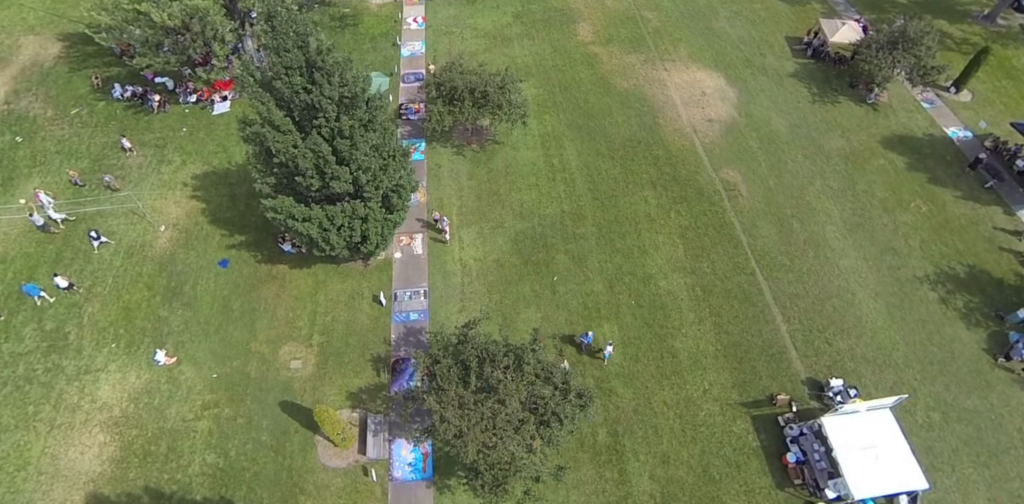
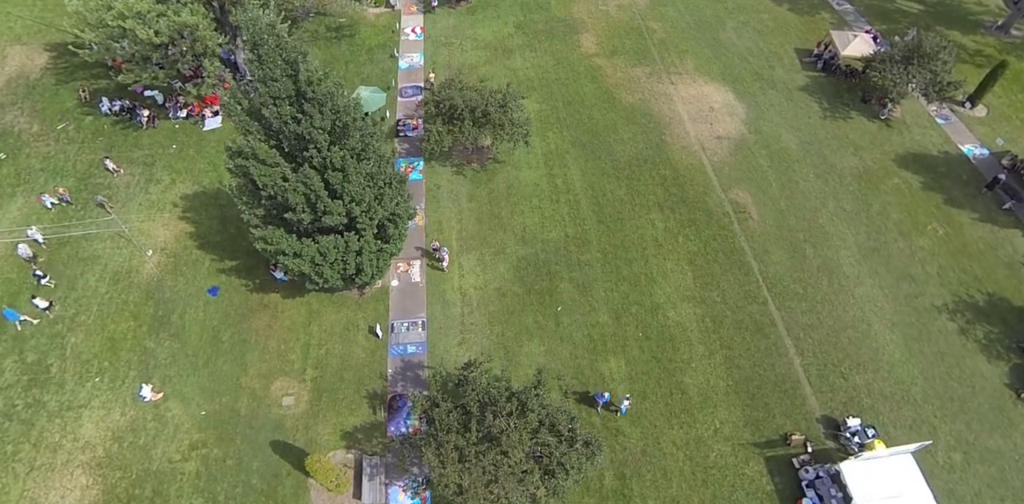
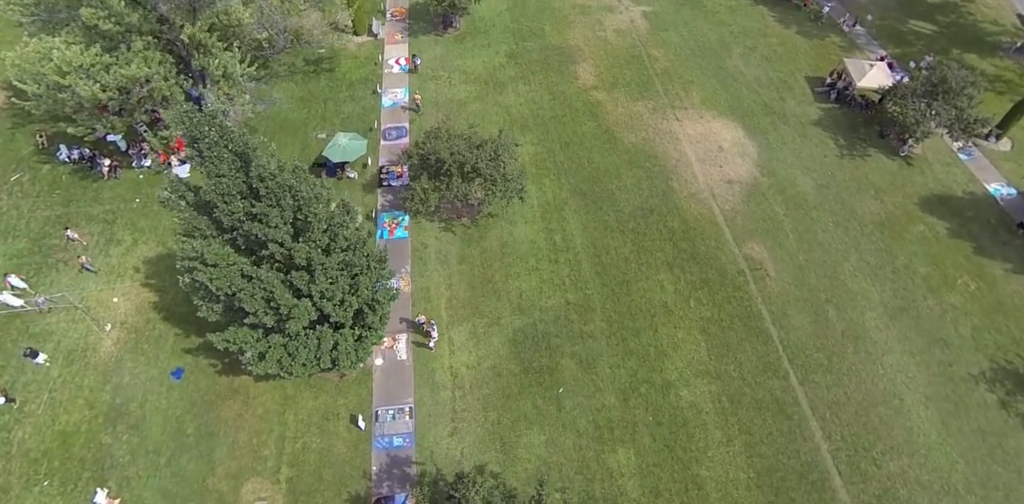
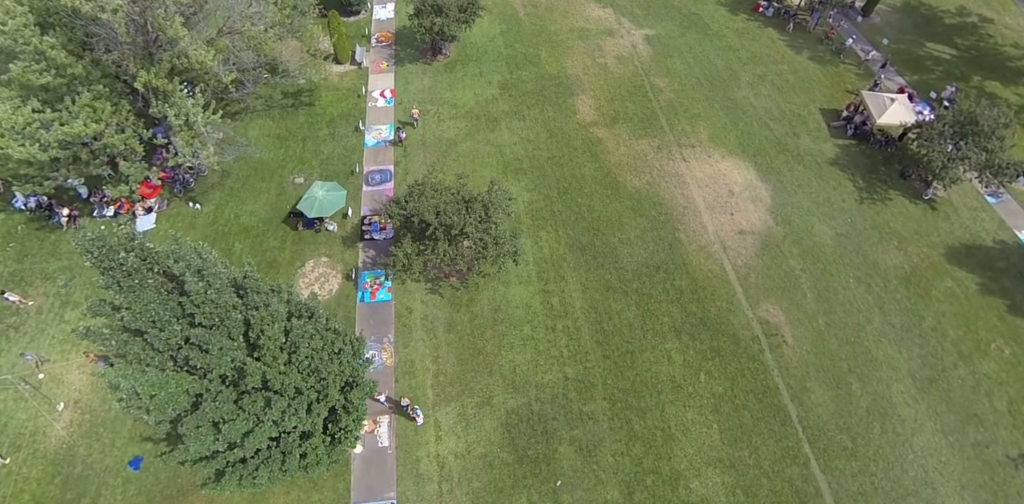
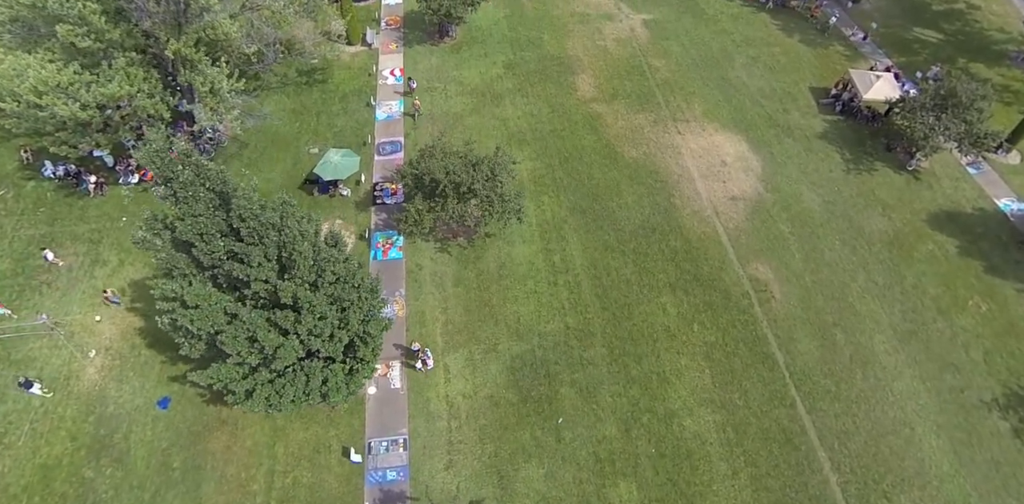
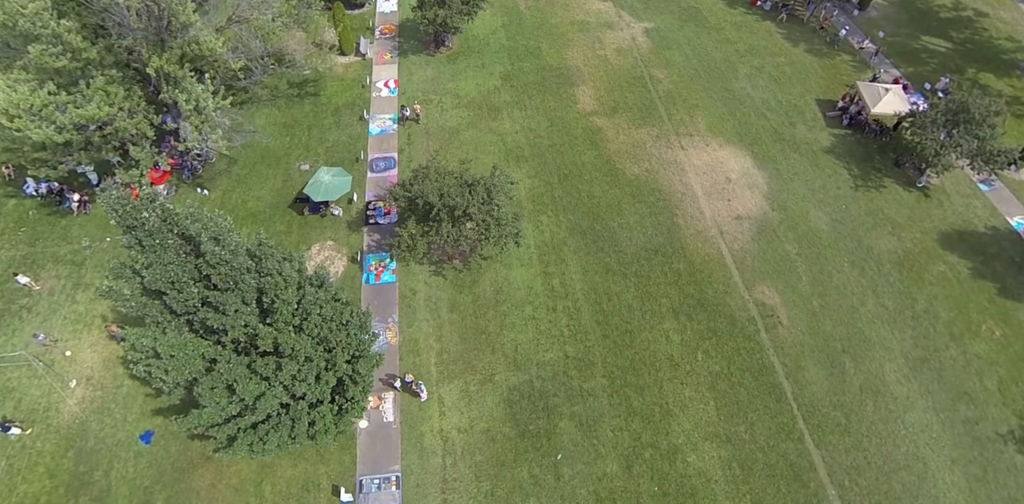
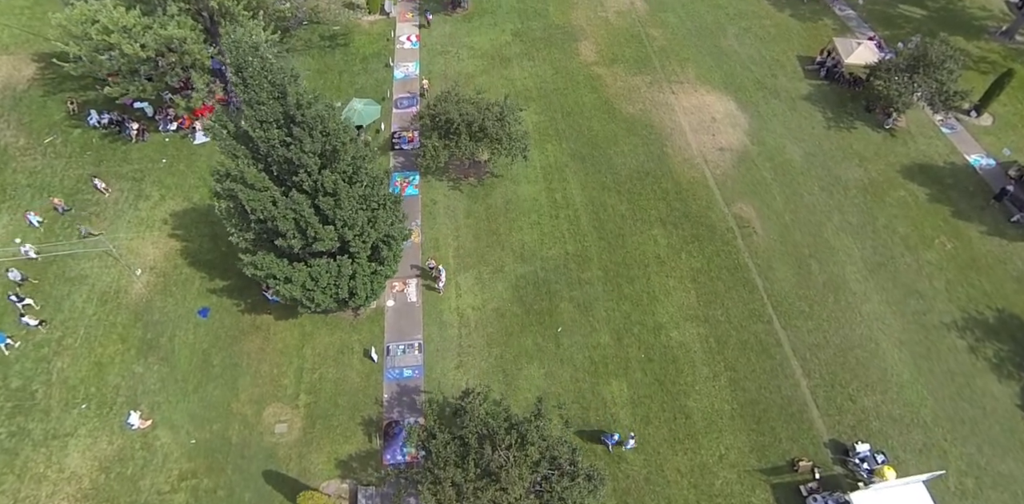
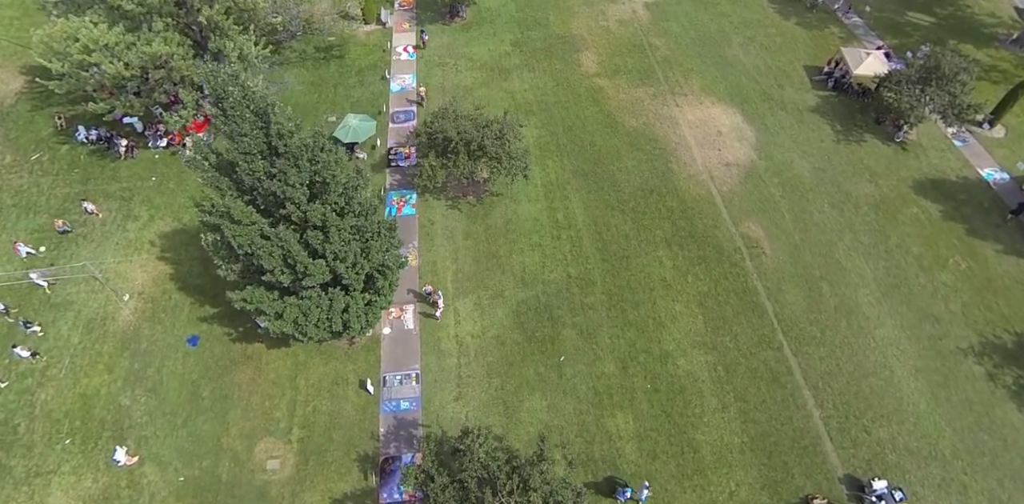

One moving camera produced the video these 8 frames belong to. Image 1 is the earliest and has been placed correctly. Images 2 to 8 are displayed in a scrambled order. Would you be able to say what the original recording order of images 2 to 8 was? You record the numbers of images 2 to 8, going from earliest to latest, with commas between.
2, 7, 8, 3, 5, 6, 4
